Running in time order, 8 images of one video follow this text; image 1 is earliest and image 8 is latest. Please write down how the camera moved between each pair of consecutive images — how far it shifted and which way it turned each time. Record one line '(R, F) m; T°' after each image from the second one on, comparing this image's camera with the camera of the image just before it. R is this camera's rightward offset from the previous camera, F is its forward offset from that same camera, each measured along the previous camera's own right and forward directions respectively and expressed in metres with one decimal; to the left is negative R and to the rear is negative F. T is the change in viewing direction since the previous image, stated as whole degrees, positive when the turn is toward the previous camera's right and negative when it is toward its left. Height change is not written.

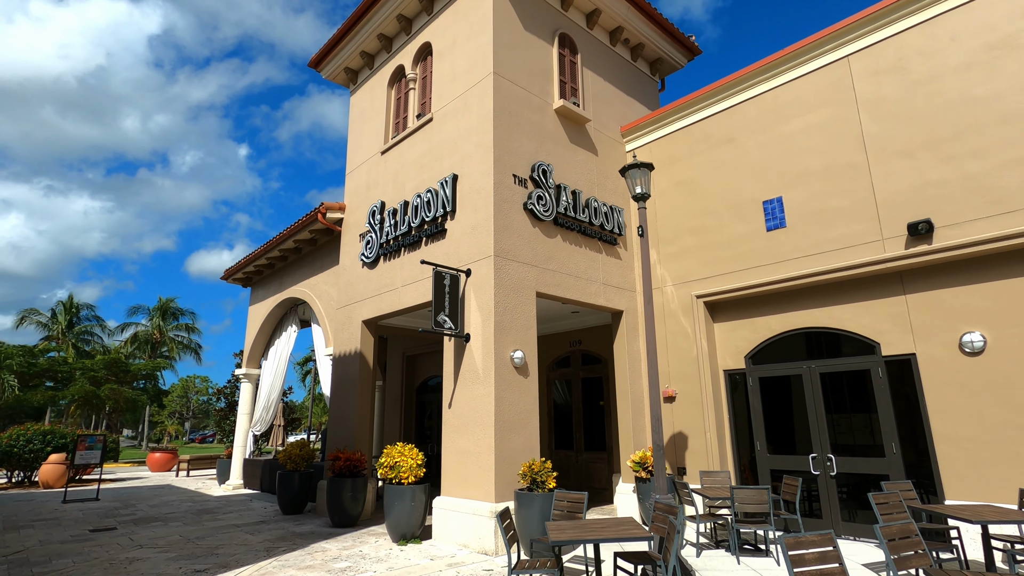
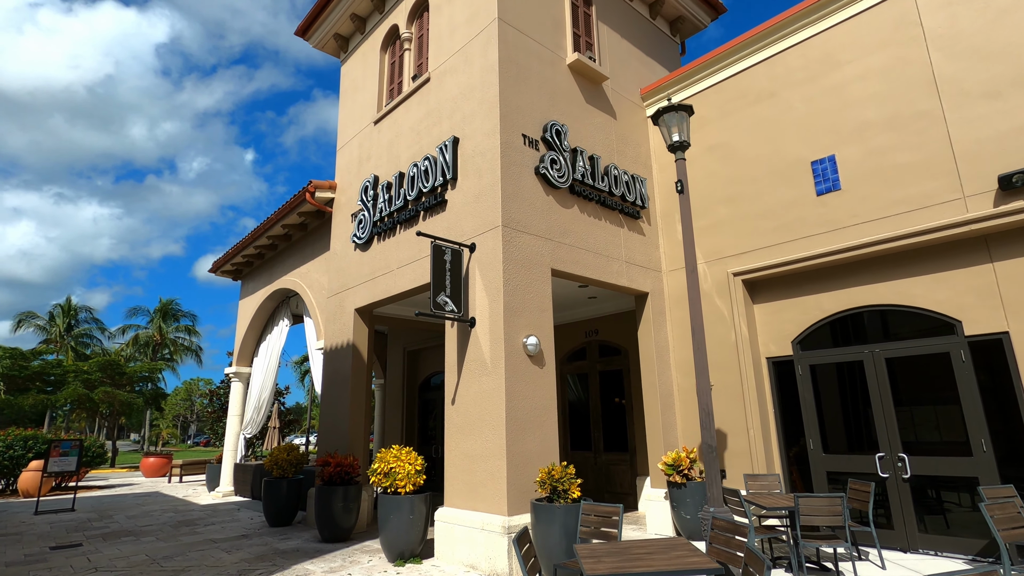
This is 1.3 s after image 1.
(-0.1, +1.2) m; -1°
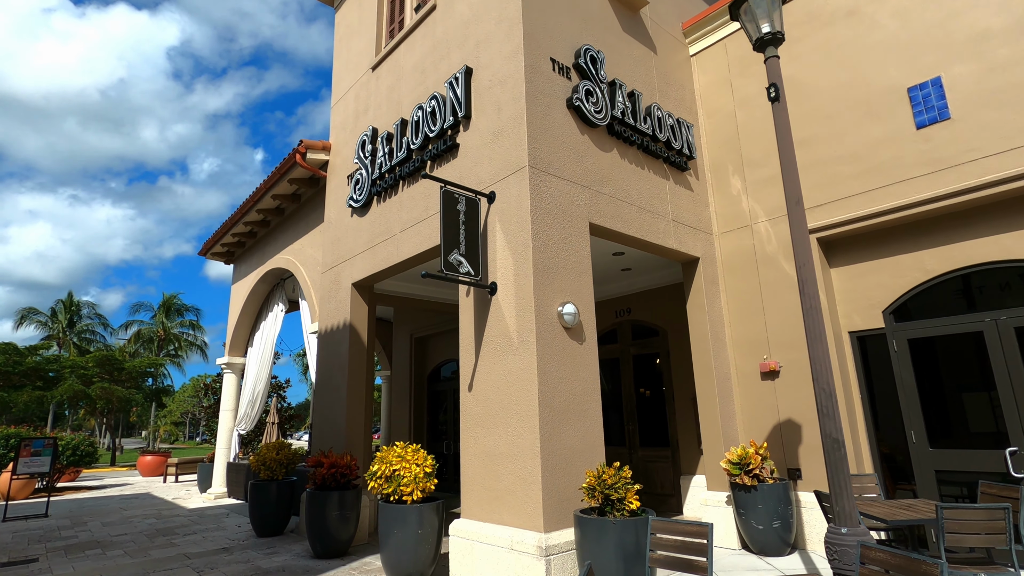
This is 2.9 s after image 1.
(-0.2, +1.4) m; -1°
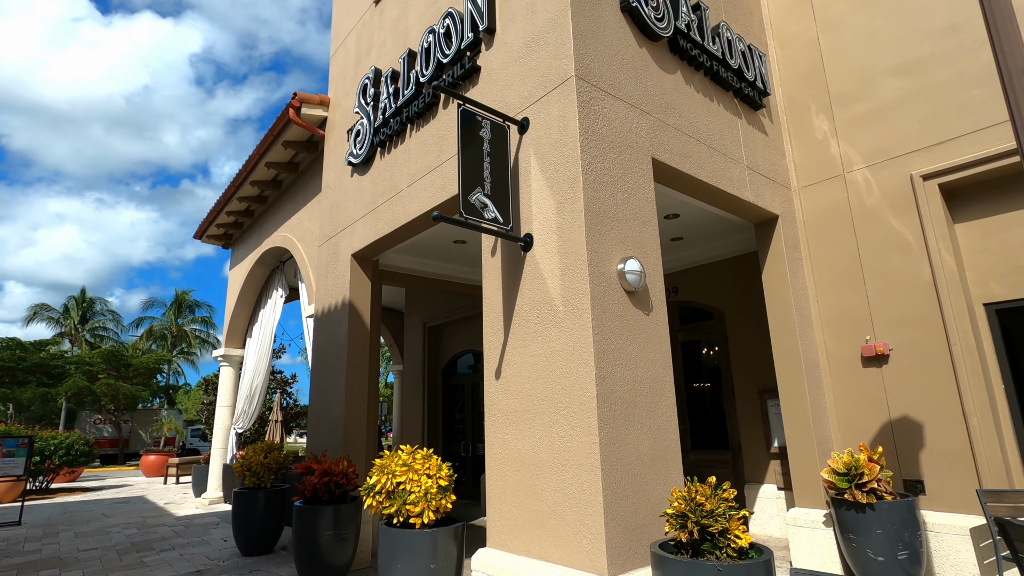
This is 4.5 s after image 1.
(-0.2, +1.4) m; -1°
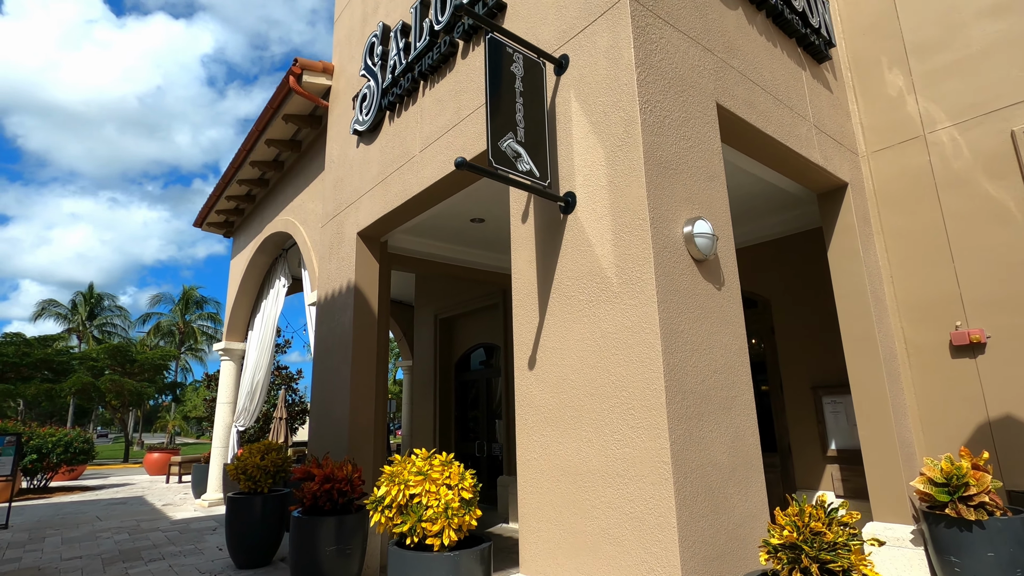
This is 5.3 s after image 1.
(-0.2, +0.7) m; -1°
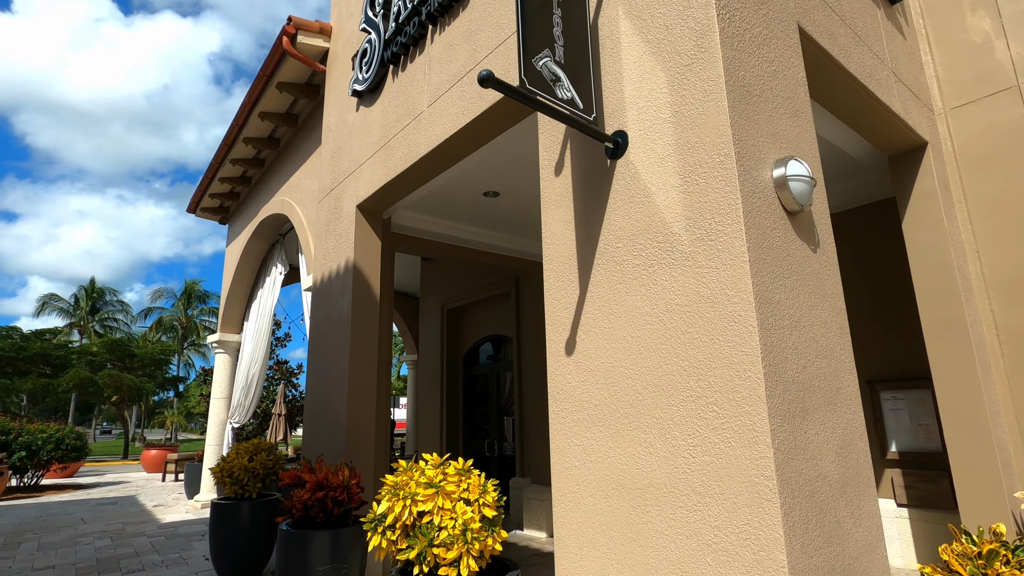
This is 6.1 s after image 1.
(-0.2, +0.7) m; 0°
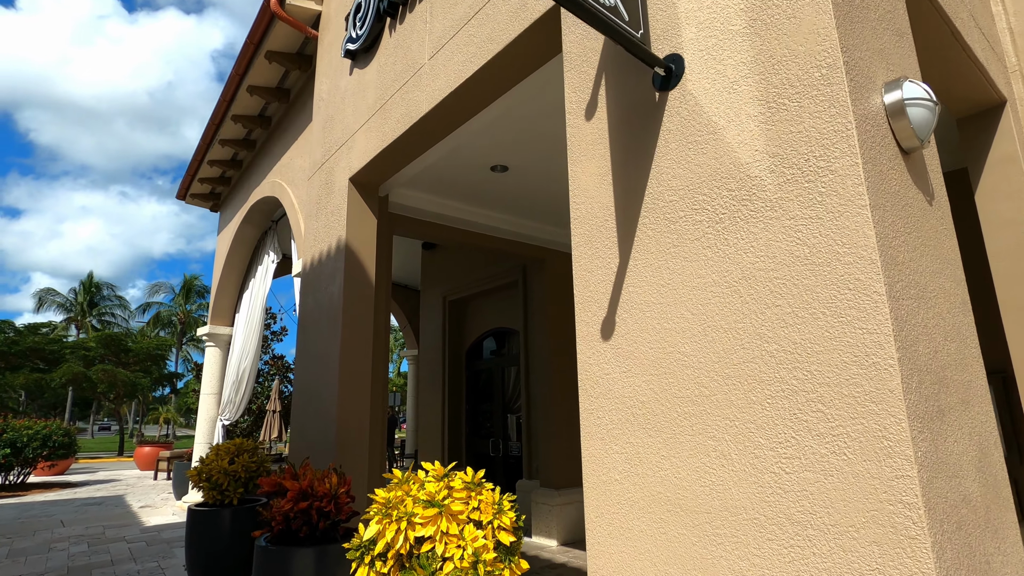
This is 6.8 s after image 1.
(-0.1, +0.6) m; 0°
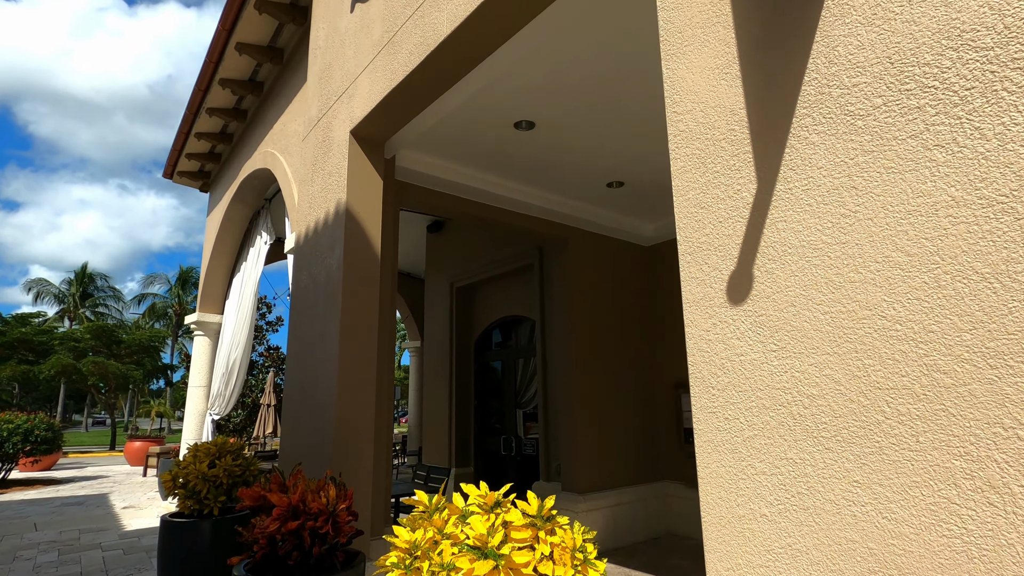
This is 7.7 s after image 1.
(-0.2, +0.7) m; 0°
